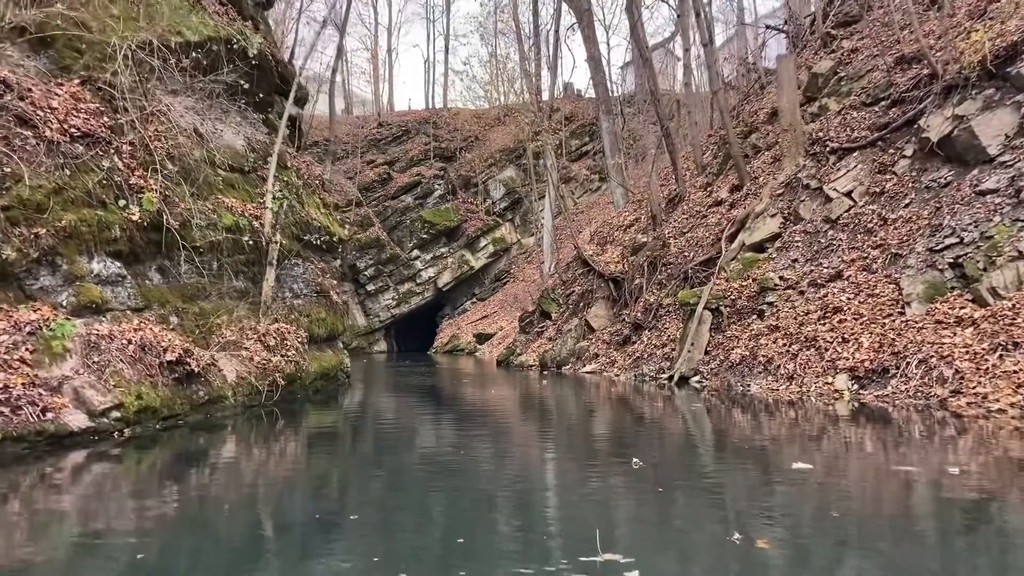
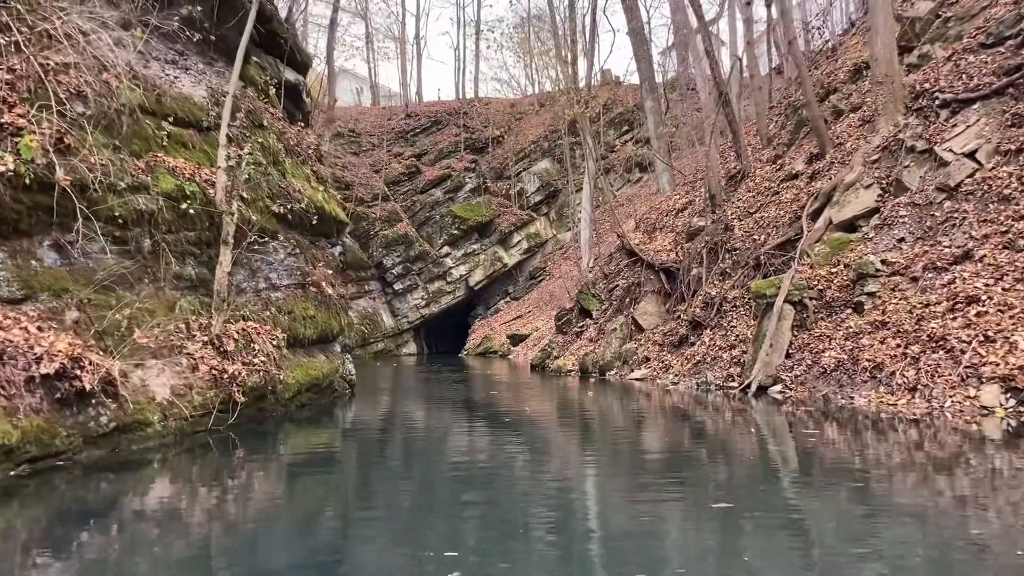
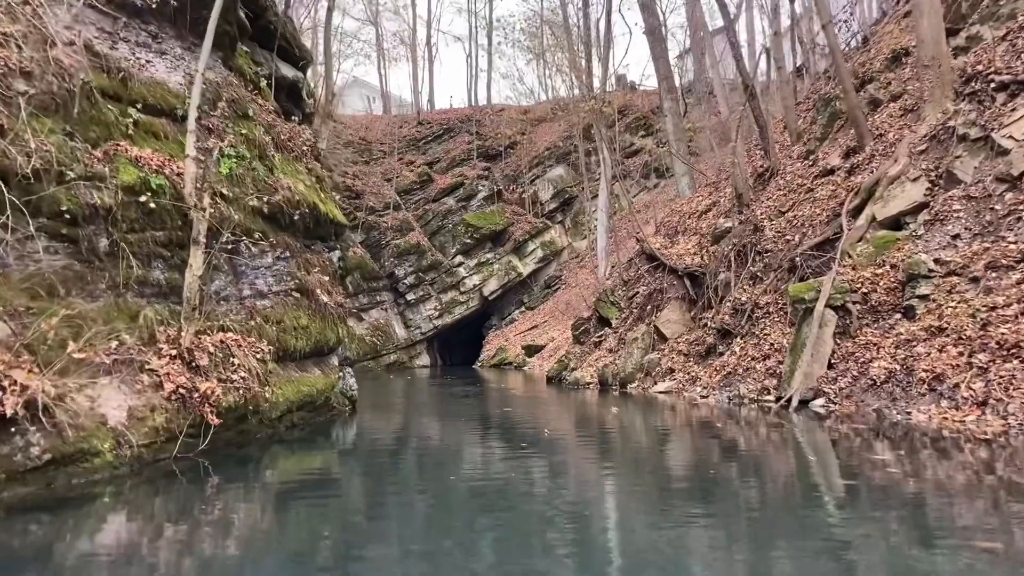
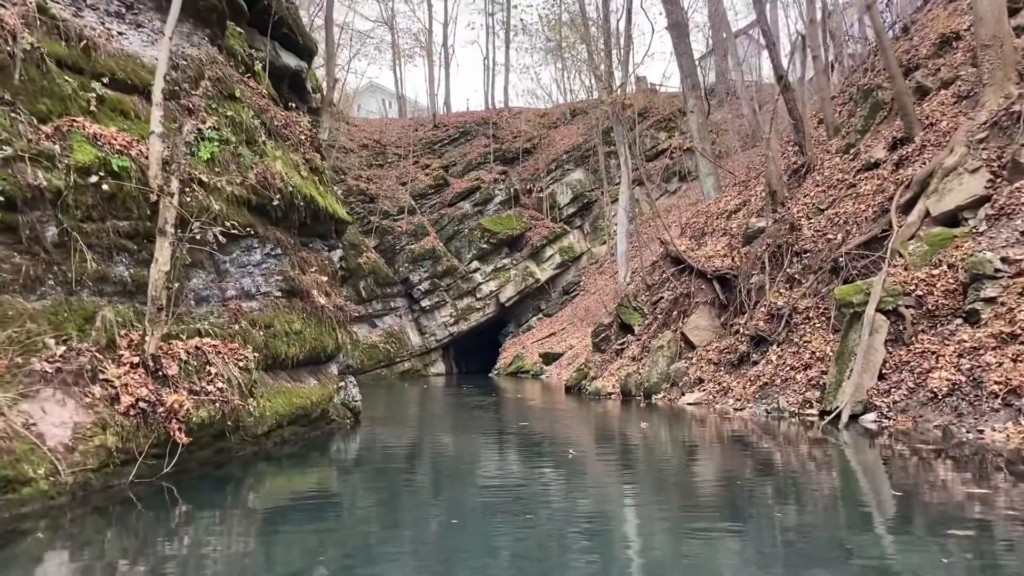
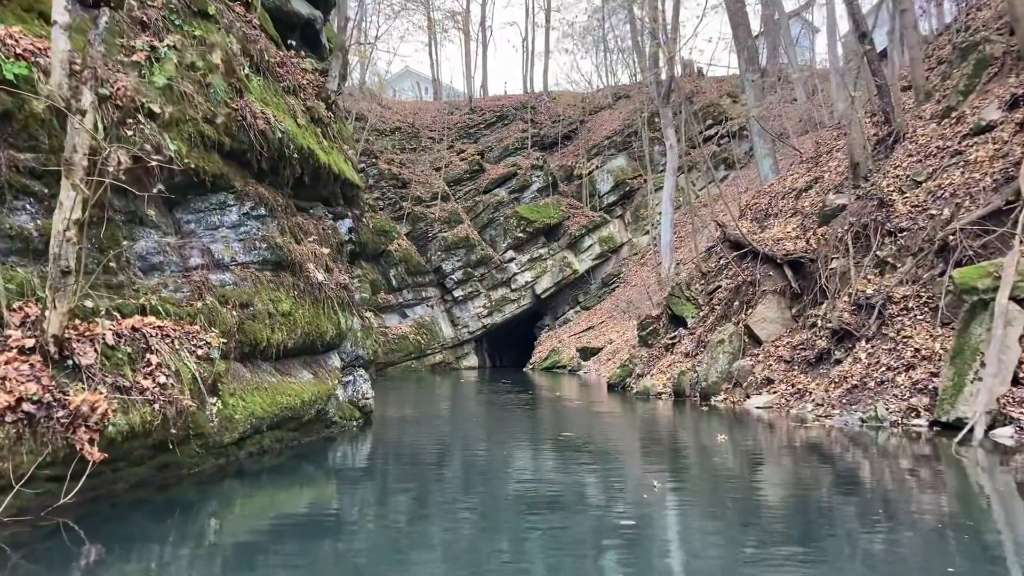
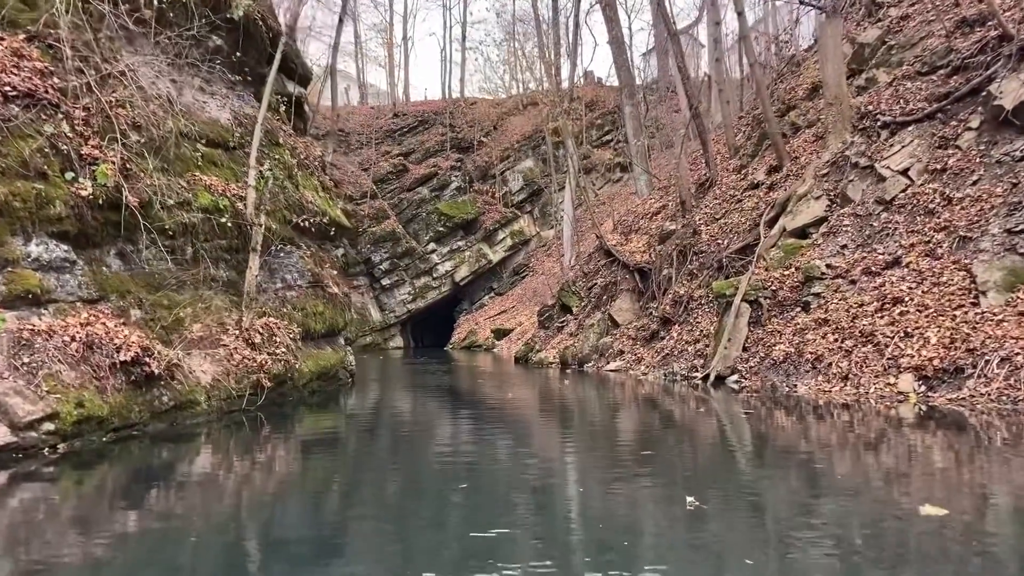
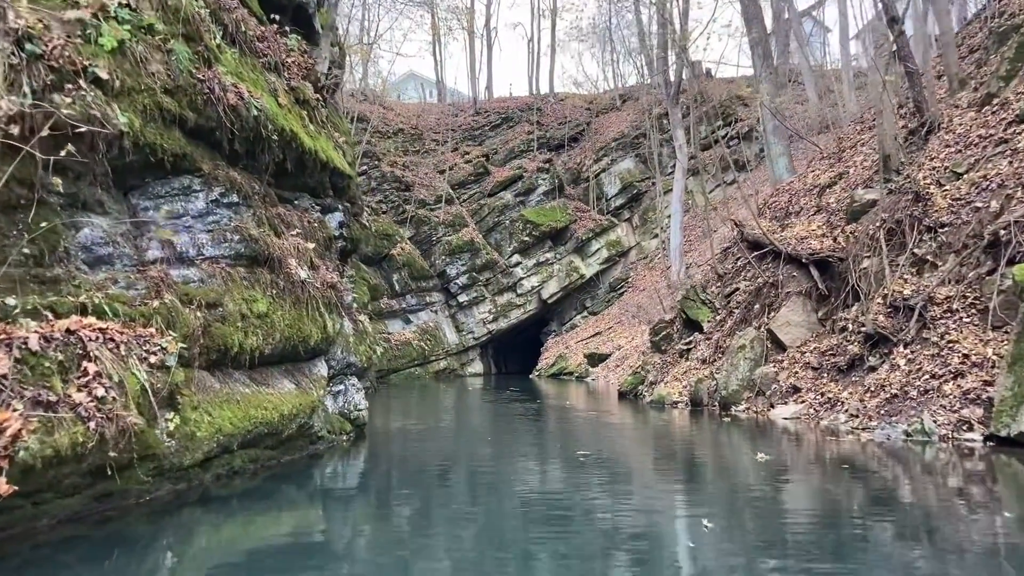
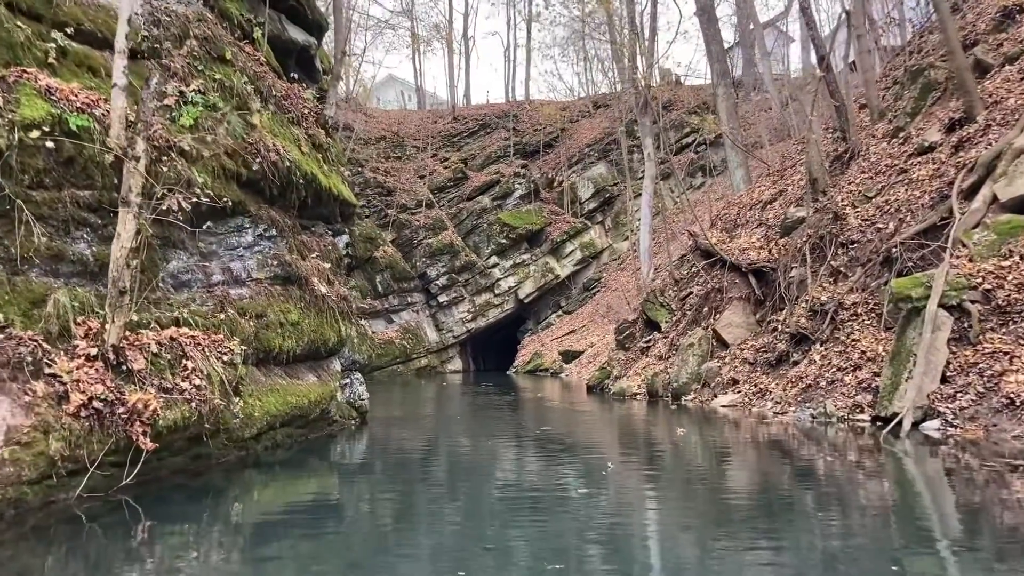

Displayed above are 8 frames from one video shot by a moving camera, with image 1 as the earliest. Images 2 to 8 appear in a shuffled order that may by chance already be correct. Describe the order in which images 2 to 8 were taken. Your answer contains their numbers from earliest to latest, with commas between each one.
6, 2, 3, 4, 8, 5, 7
